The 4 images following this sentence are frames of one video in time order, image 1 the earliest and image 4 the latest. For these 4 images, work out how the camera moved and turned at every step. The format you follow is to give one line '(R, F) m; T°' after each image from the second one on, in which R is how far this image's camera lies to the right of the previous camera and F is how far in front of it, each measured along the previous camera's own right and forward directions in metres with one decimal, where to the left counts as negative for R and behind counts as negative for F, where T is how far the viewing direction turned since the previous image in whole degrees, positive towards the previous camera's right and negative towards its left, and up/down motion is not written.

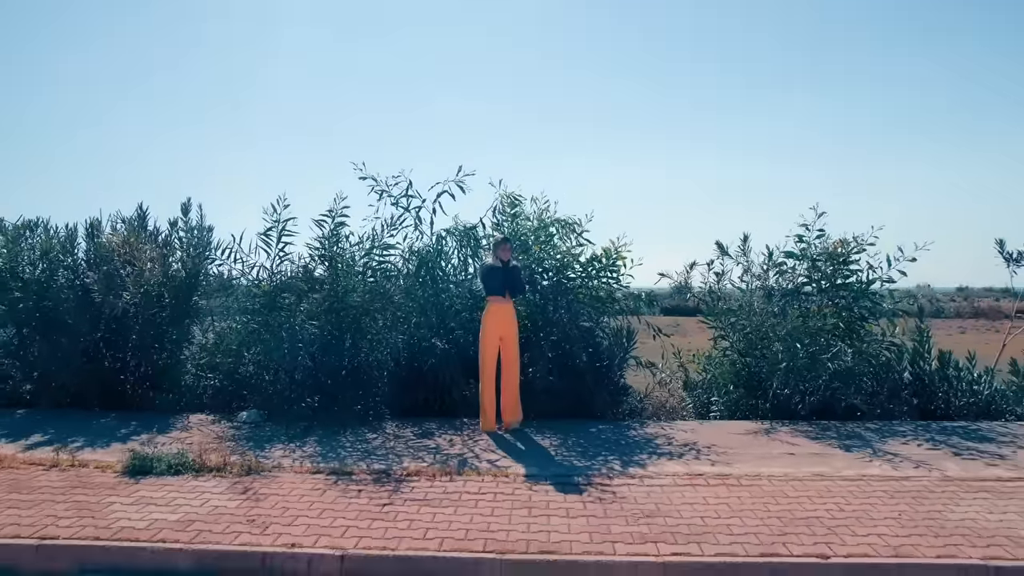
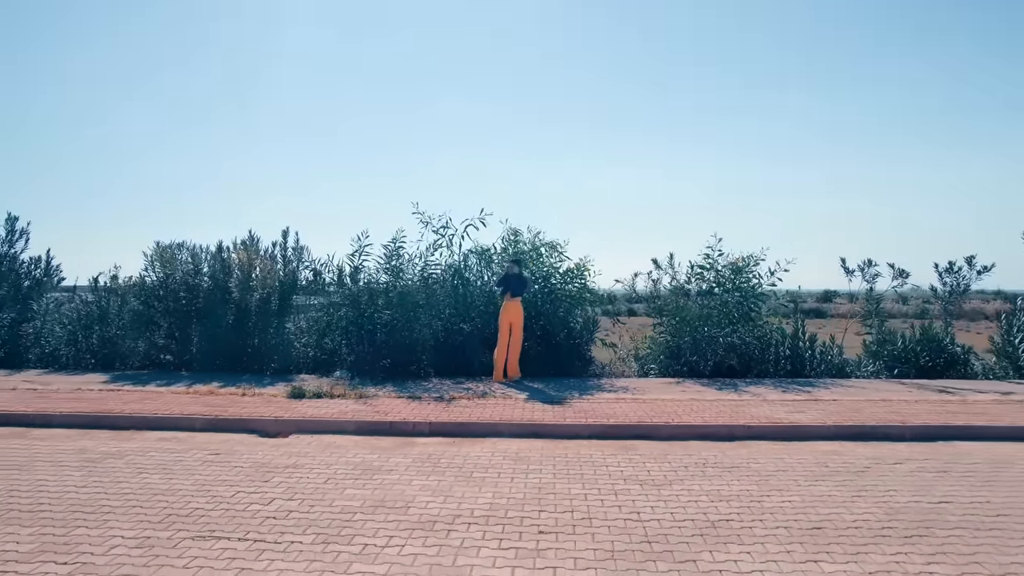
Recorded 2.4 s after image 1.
(0.0, -4.4) m; 0°
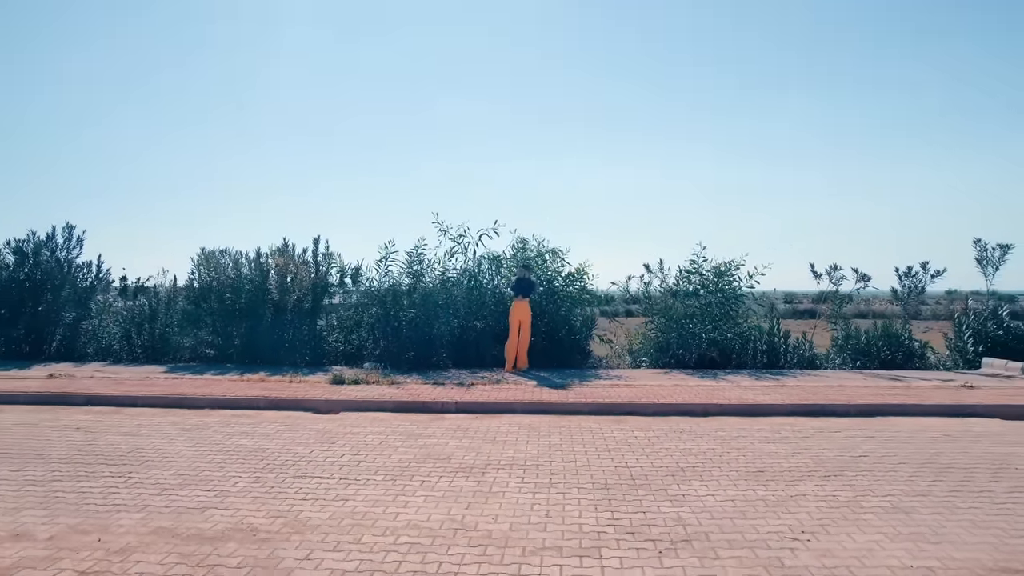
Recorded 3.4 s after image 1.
(-0.2, -1.8) m; 0°
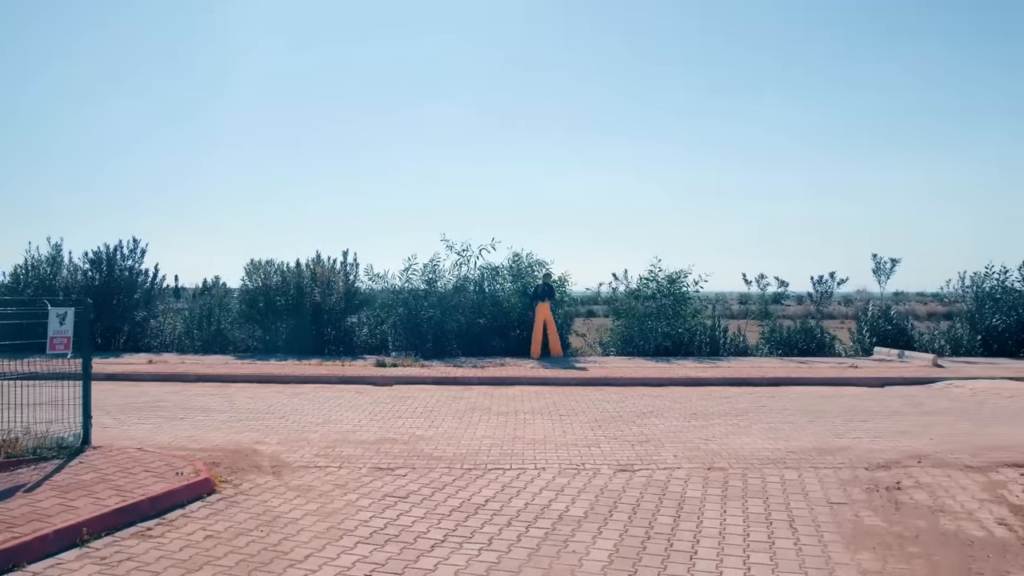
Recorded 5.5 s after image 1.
(-0.8, -3.8) m; +3°
